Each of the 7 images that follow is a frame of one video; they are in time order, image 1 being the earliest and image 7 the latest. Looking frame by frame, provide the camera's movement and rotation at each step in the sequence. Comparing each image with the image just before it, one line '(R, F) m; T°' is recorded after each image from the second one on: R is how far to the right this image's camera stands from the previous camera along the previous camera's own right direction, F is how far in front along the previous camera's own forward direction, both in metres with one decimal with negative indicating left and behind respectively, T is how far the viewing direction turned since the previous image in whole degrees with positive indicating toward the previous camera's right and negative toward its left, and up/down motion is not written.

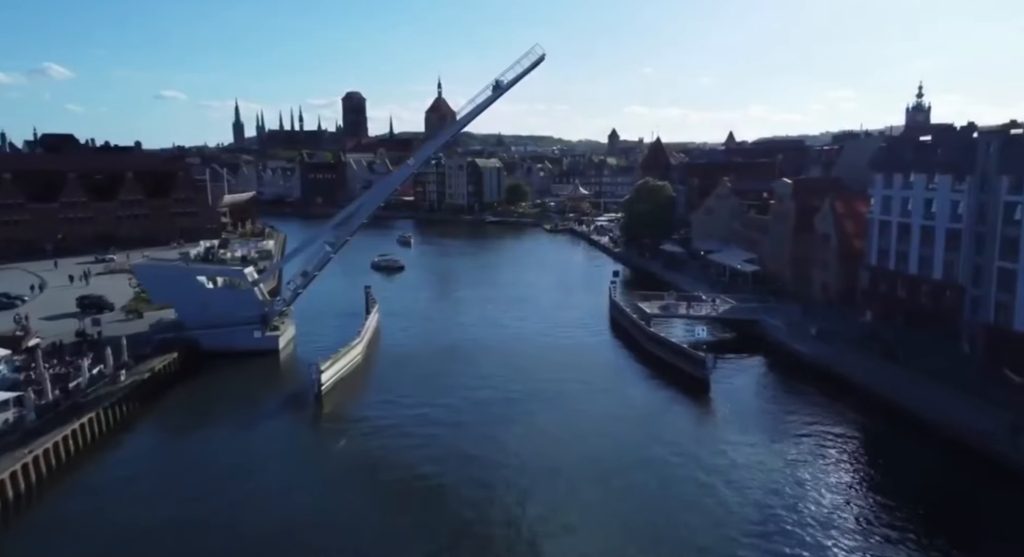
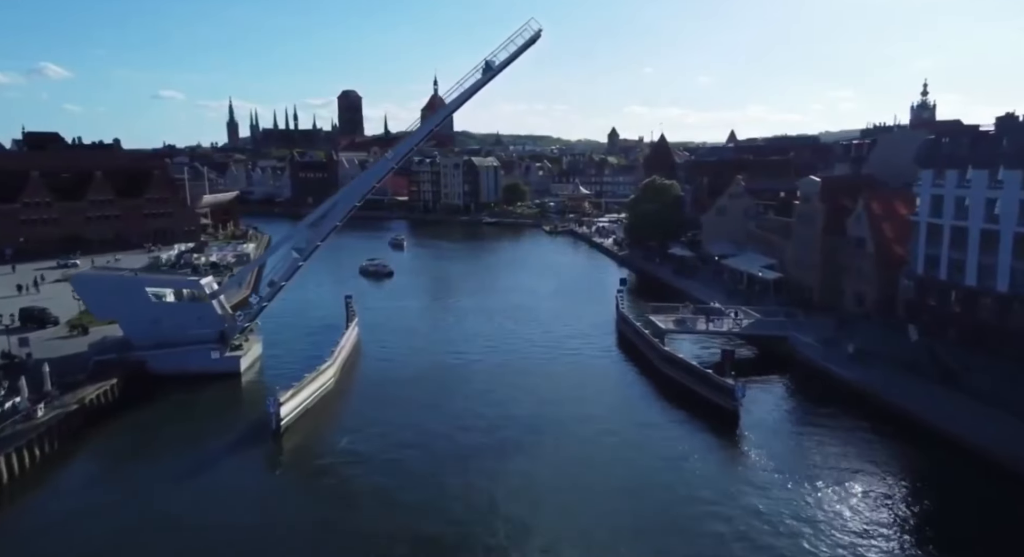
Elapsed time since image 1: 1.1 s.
(+0.1, +2.0) m; 0°
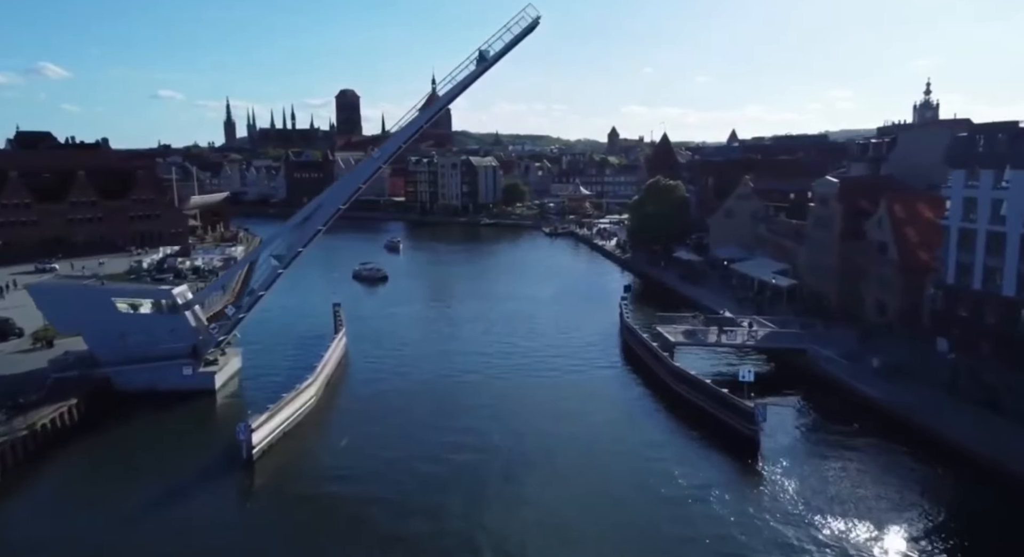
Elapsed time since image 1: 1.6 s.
(0.0, +1.0) m; 0°
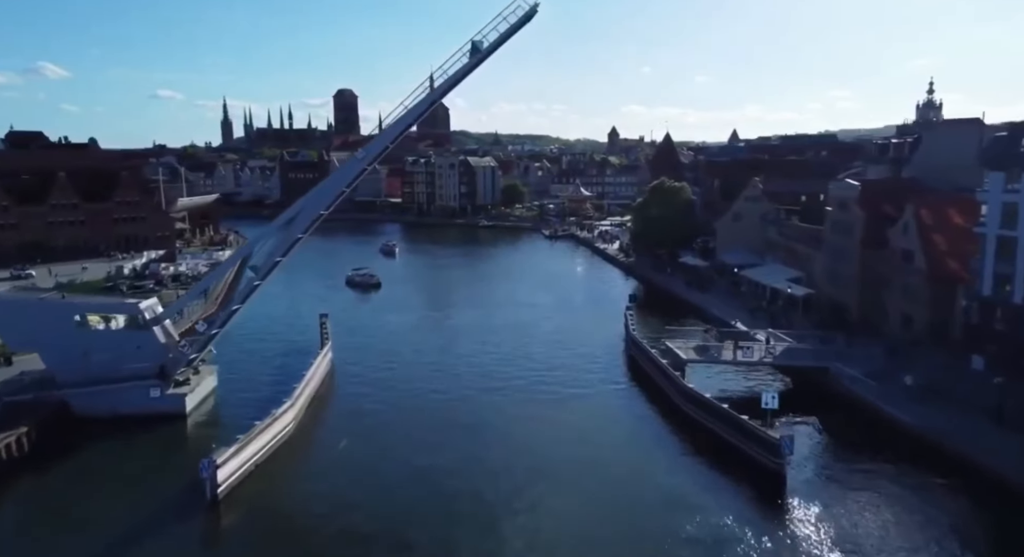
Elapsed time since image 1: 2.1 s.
(0.0, +1.1) m; 0°
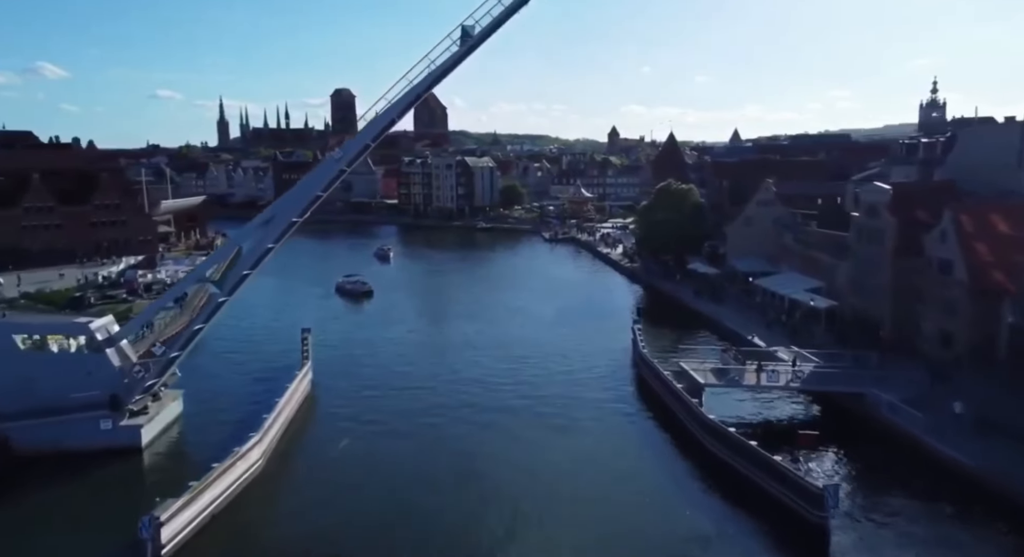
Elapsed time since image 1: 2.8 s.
(0.0, +1.3) m; 0°
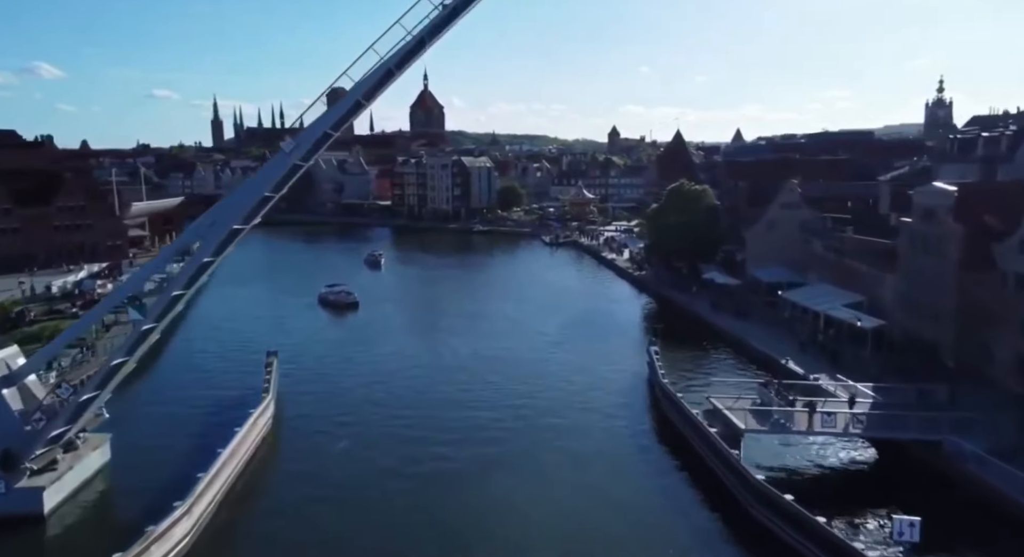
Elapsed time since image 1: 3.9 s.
(0.0, +2.0) m; 0°
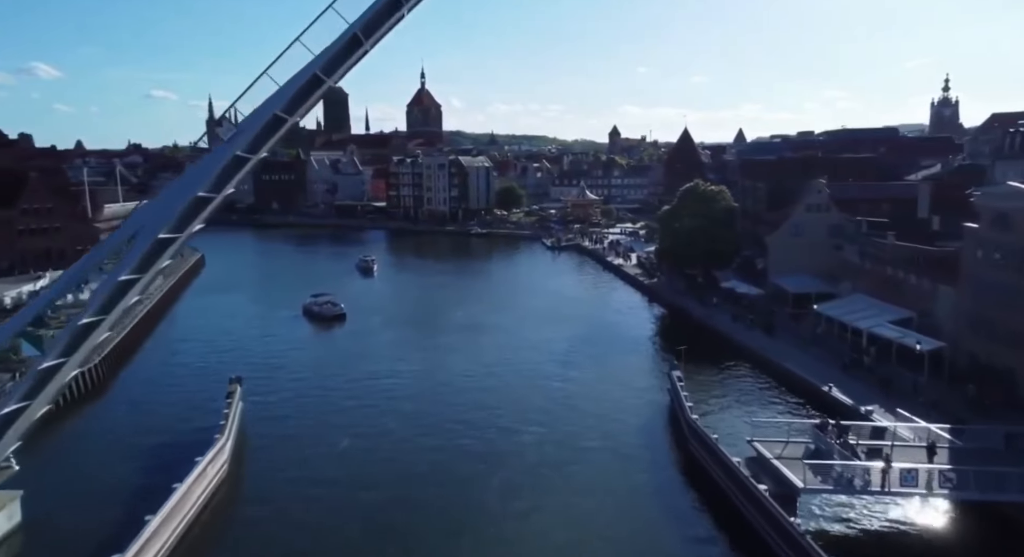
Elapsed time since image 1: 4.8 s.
(0.0, +1.8) m; 0°
